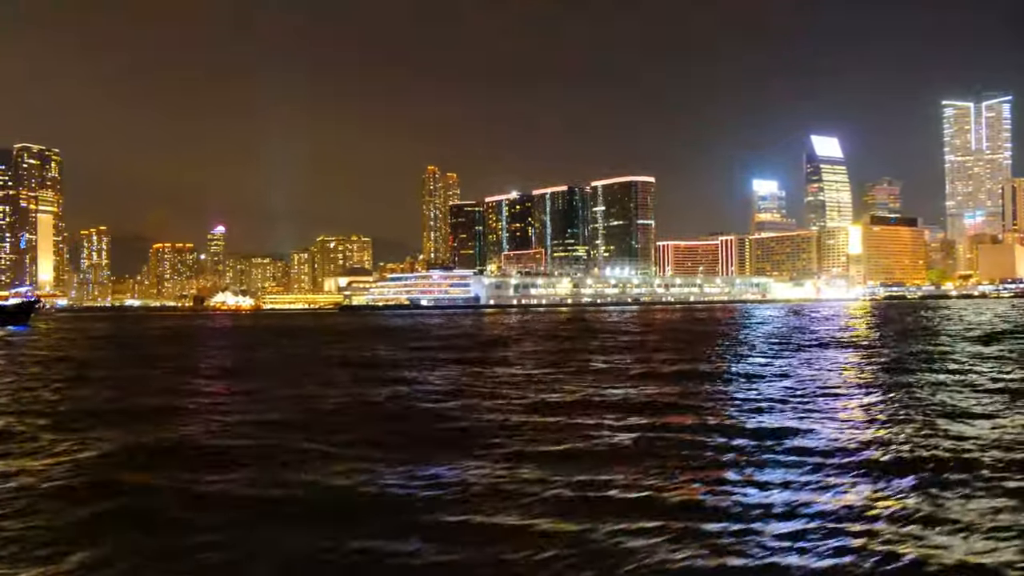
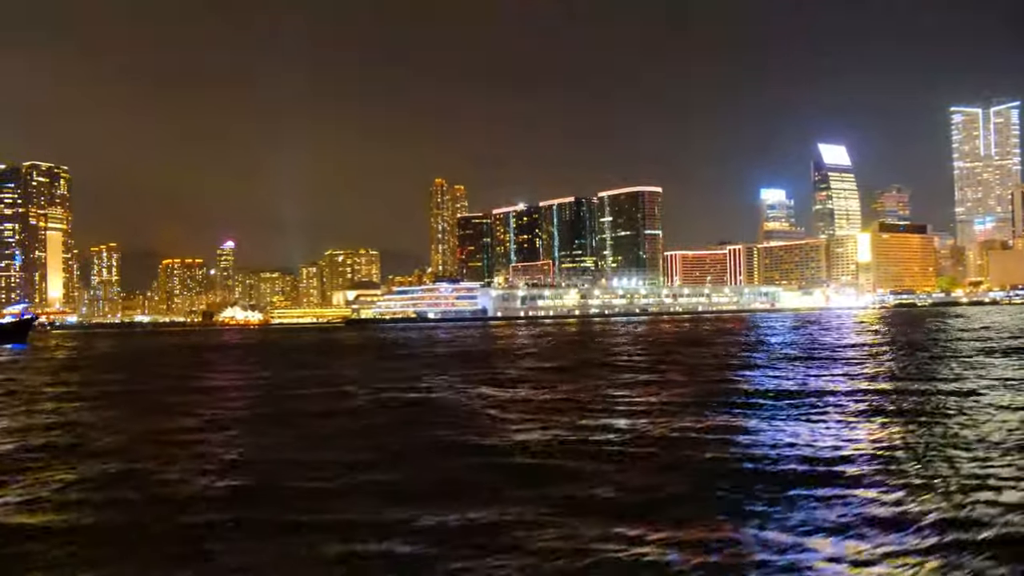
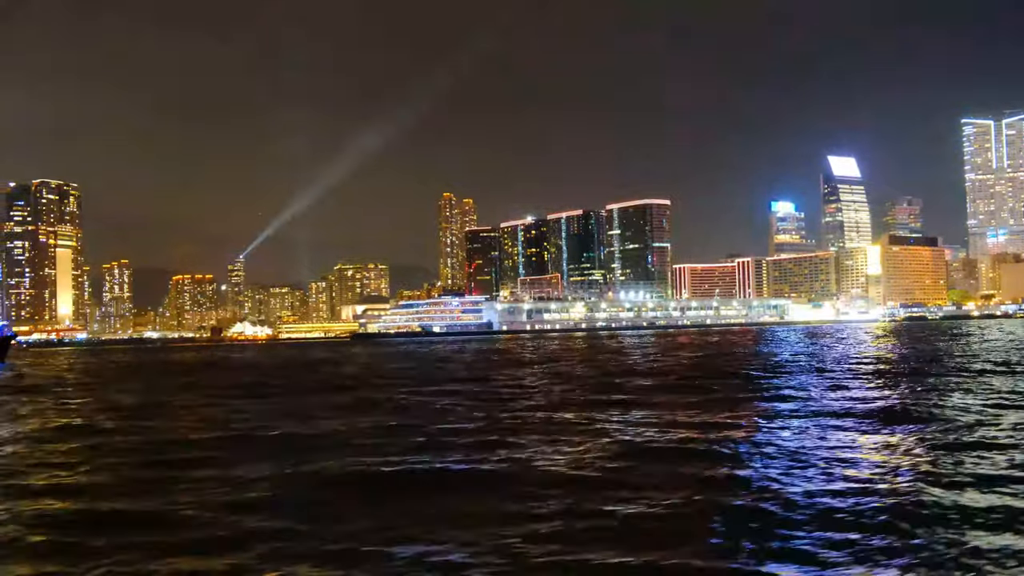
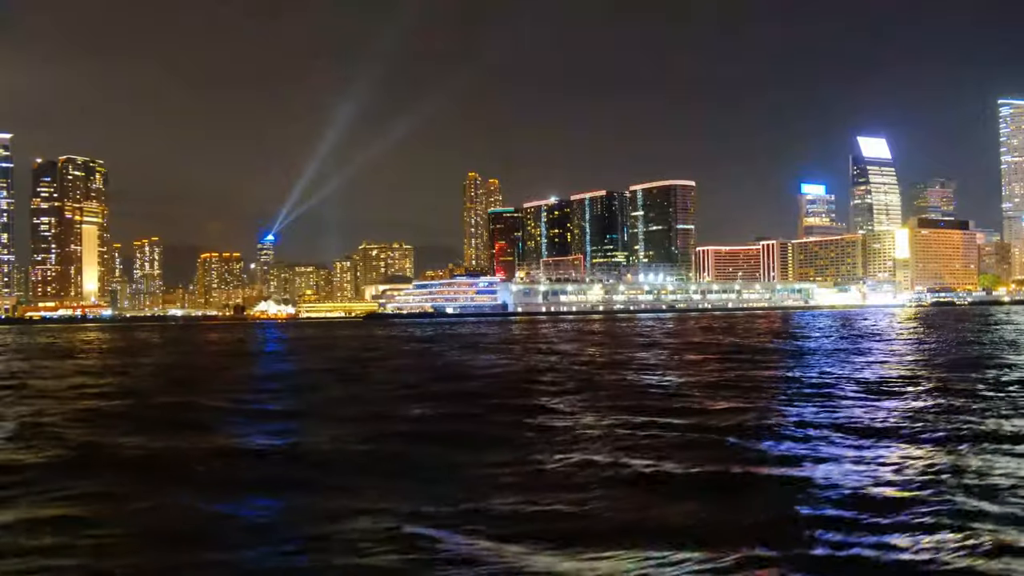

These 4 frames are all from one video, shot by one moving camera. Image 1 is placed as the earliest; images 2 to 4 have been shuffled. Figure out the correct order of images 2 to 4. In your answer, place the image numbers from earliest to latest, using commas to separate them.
2, 3, 4
